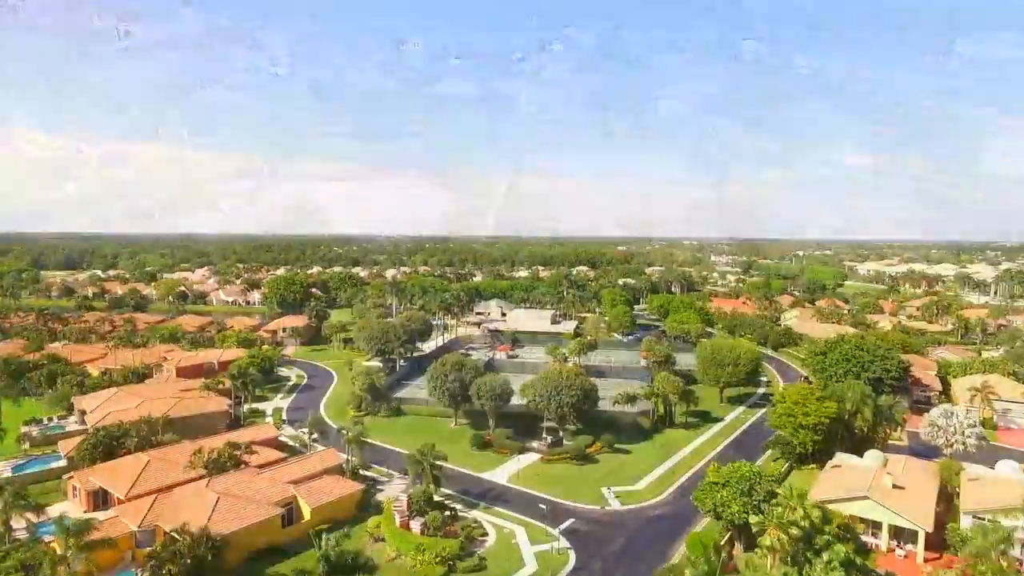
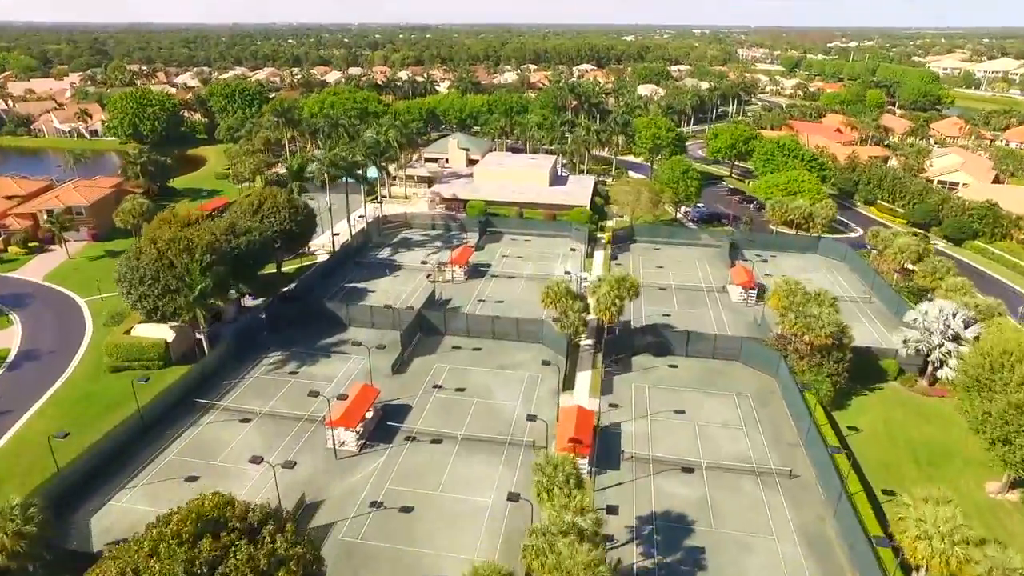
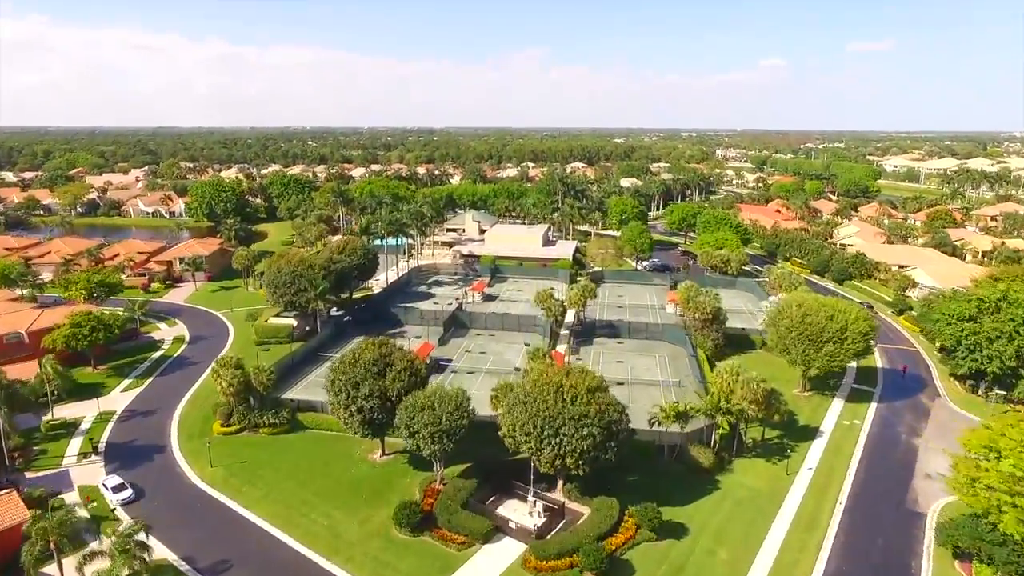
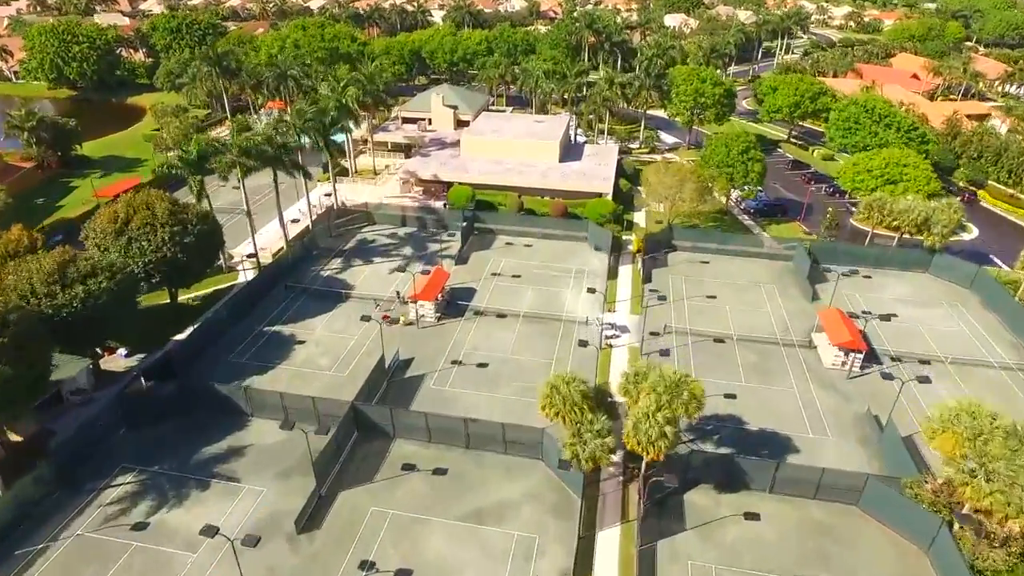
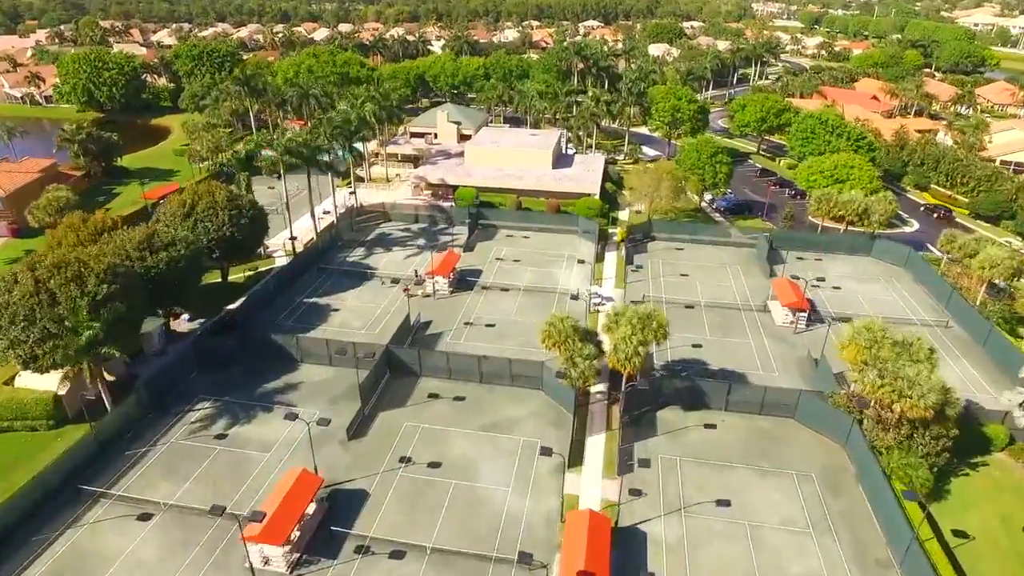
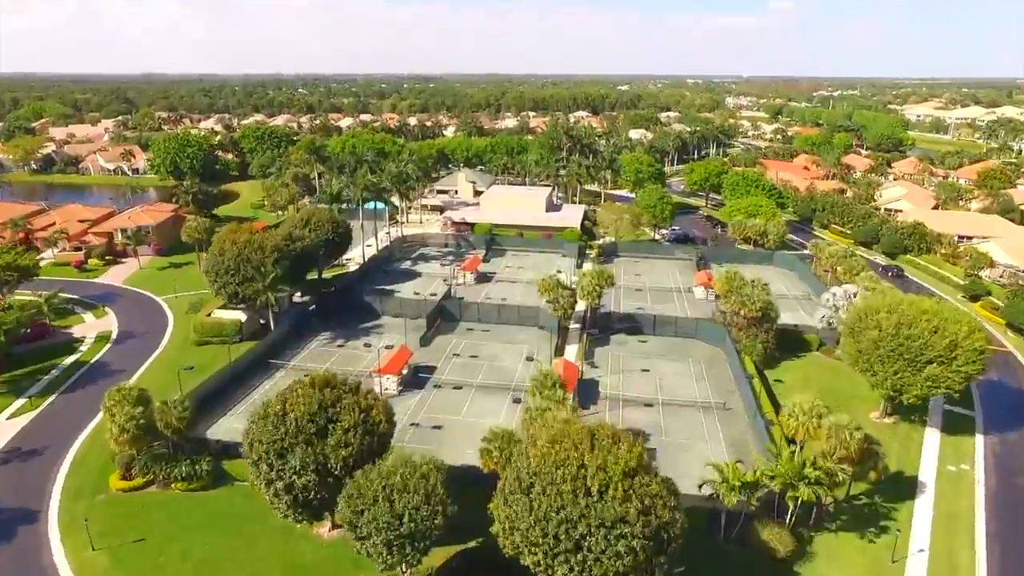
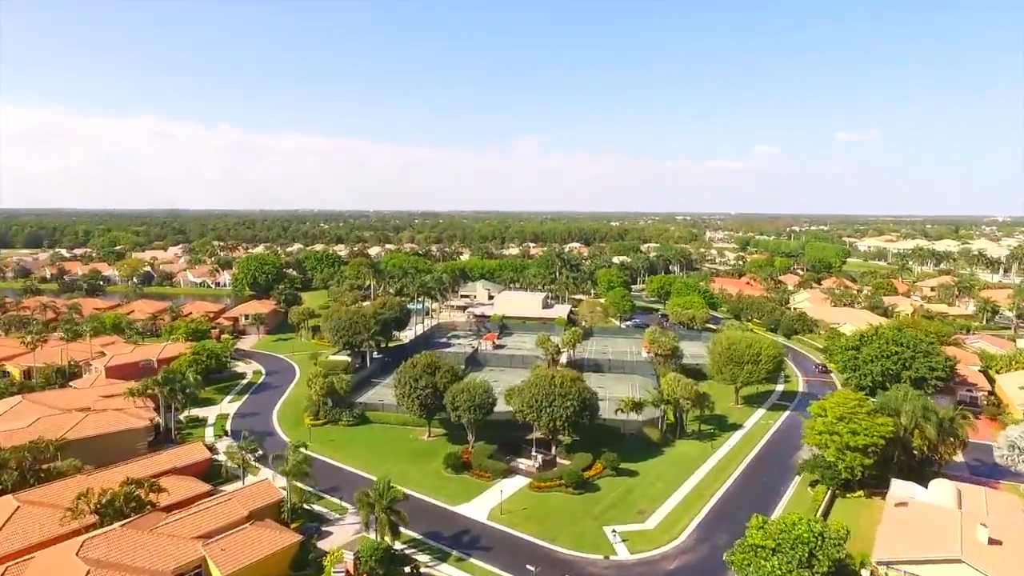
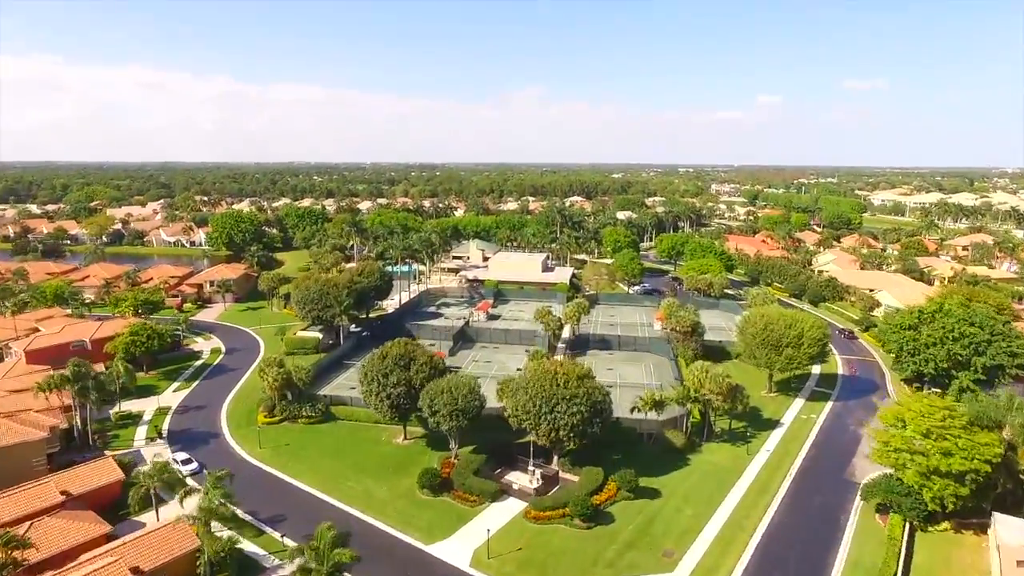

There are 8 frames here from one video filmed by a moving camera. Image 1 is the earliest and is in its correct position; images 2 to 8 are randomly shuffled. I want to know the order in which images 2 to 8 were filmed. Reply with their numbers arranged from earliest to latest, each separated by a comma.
7, 8, 3, 6, 2, 5, 4
